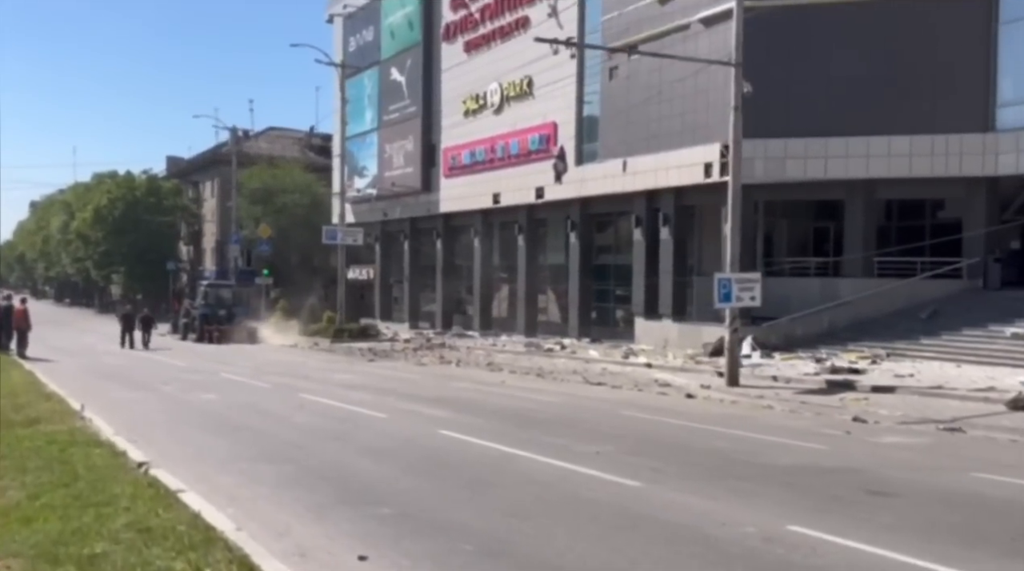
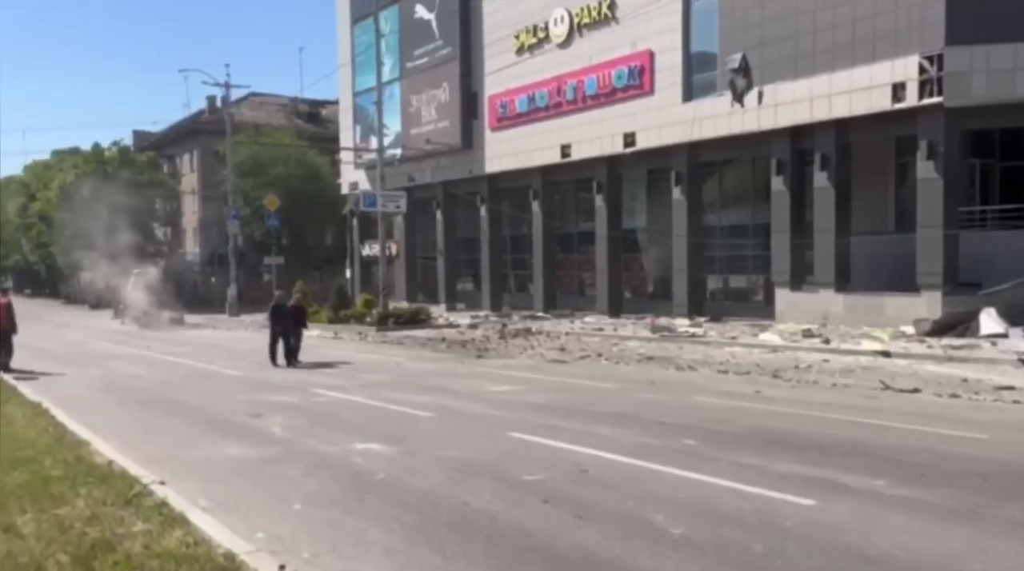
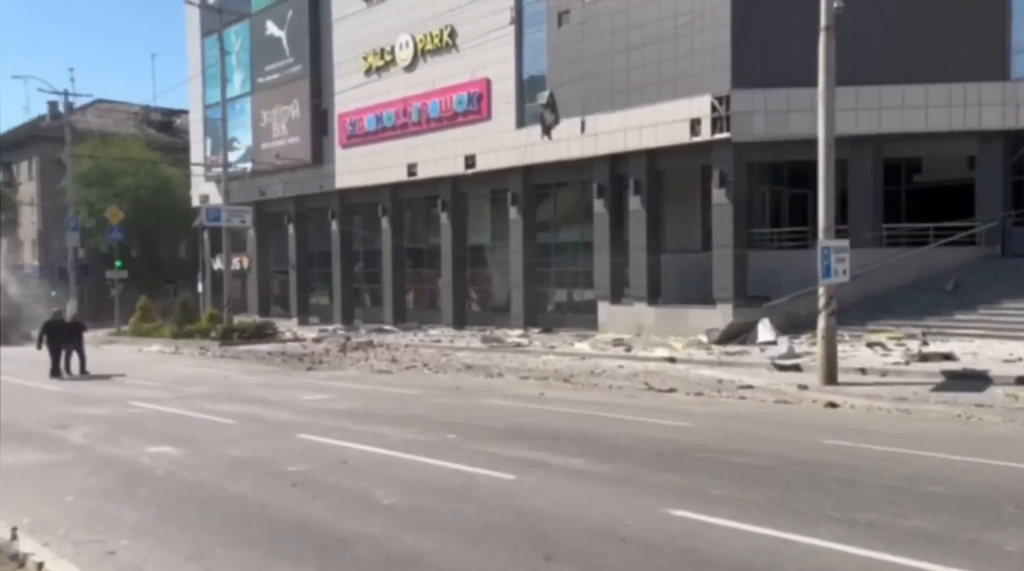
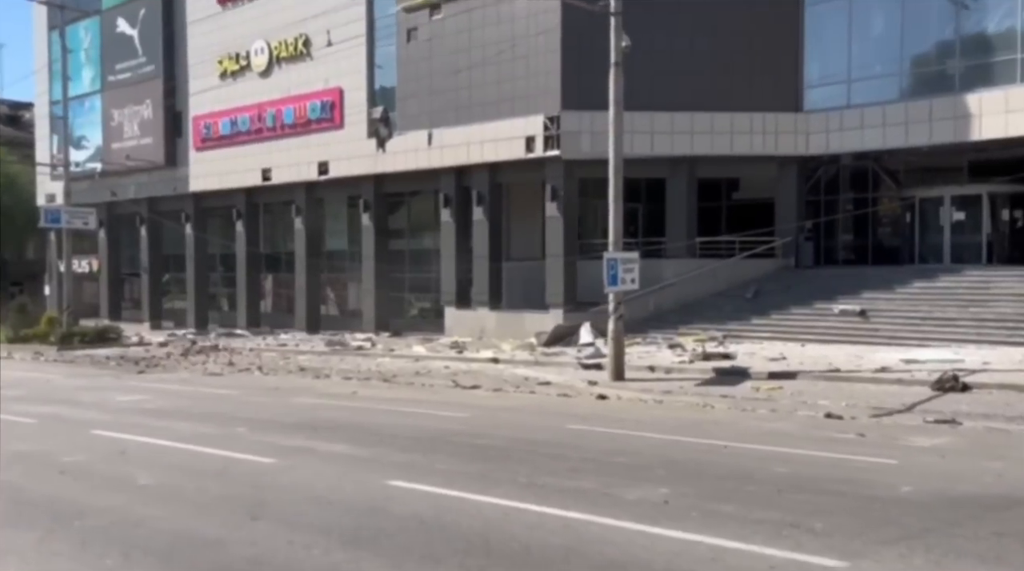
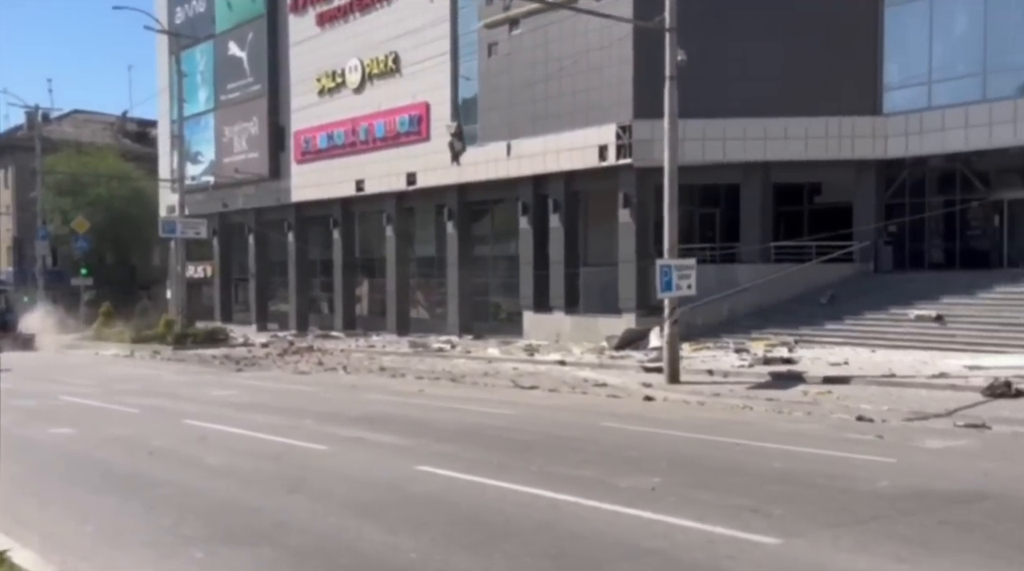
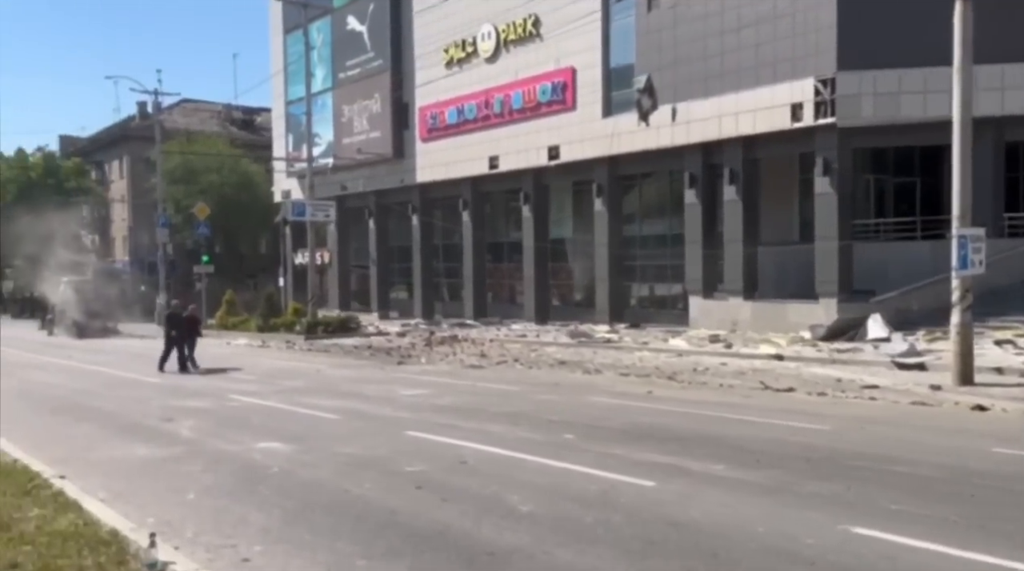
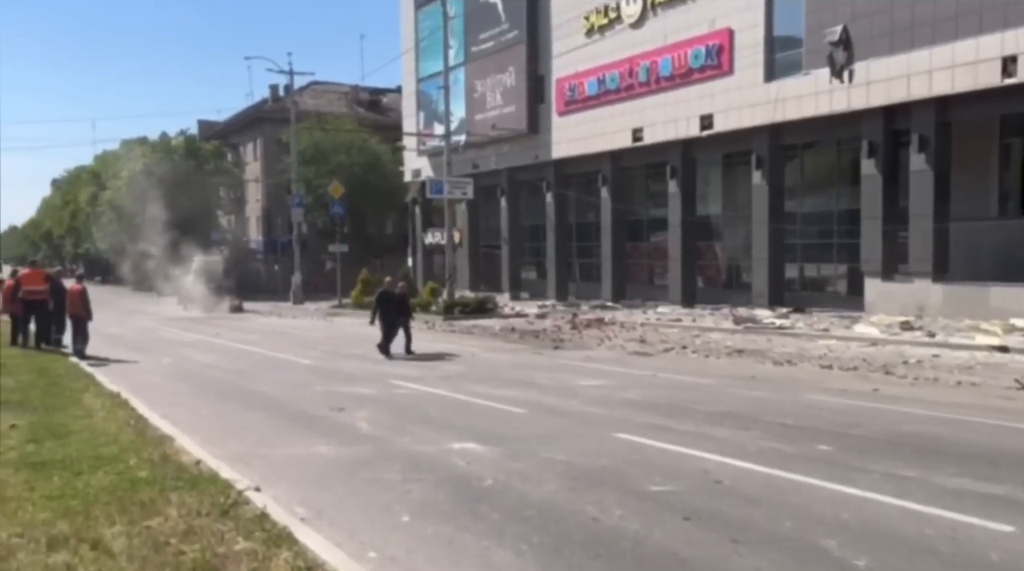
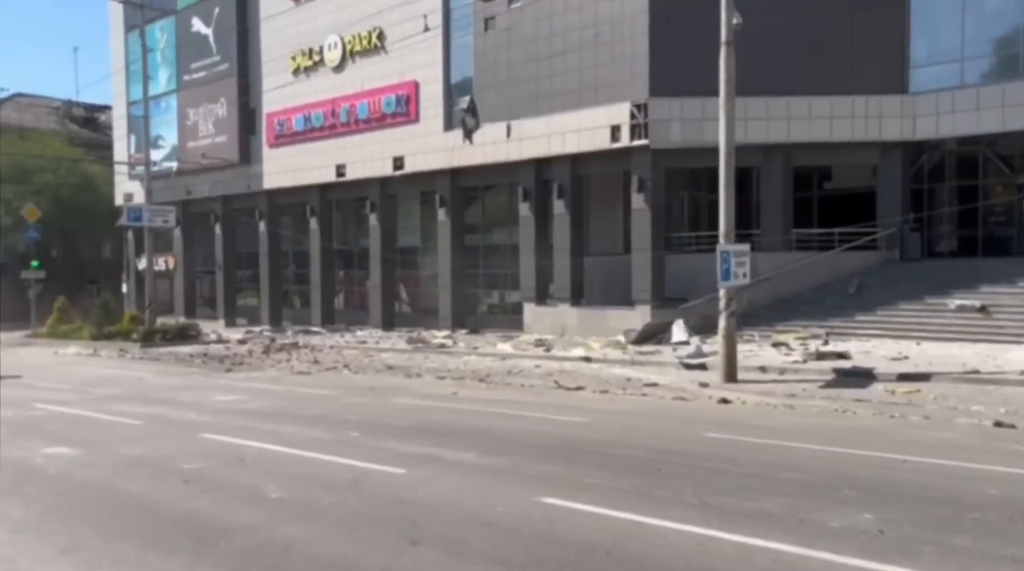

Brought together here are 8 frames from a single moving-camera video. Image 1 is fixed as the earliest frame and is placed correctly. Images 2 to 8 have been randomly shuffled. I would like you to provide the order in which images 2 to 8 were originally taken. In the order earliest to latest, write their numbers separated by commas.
5, 4, 8, 3, 6, 2, 7
